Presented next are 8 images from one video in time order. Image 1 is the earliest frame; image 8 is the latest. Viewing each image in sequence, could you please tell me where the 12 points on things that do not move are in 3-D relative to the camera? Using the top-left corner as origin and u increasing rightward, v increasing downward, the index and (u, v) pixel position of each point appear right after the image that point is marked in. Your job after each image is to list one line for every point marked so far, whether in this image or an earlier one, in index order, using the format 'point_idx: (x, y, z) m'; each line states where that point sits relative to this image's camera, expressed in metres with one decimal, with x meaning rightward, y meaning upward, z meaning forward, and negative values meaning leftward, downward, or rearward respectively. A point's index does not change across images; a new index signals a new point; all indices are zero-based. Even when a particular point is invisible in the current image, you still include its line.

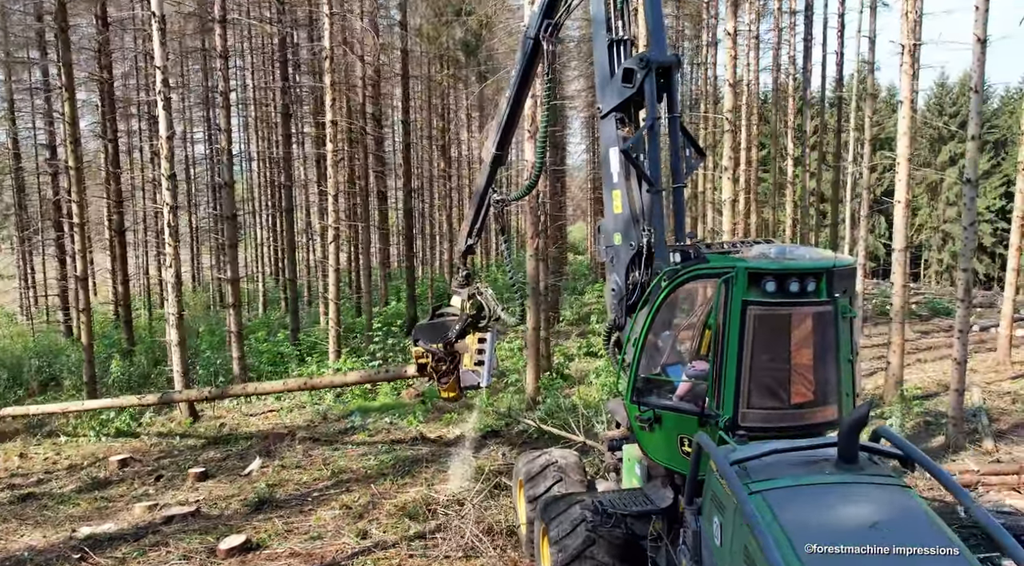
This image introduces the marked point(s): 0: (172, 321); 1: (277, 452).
0: (-6.0, -0.7, +14.2) m
1: (-3.5, -2.6, +12.1) m
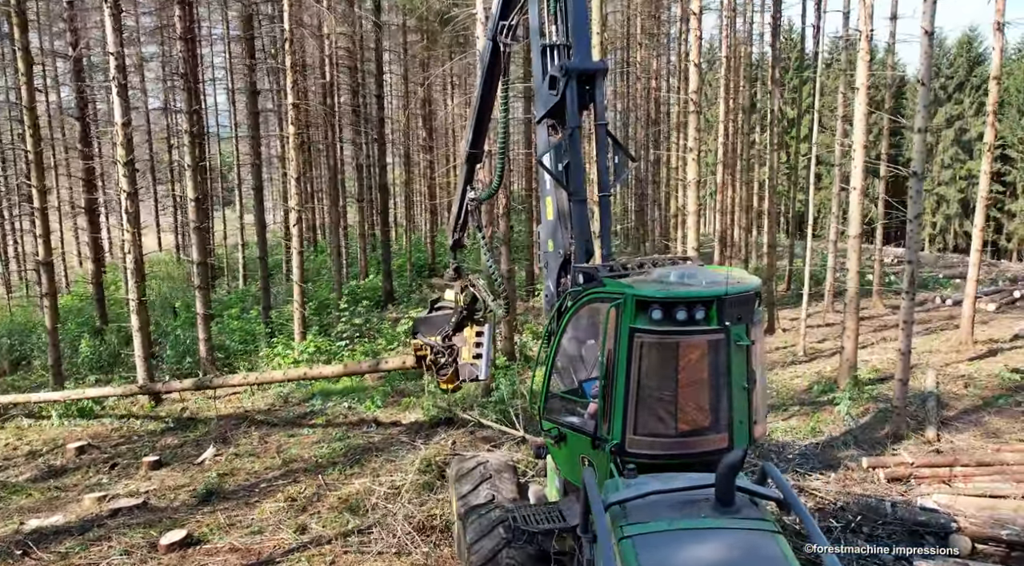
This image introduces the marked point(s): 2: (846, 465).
0: (-6.7, -0.4, +14.2) m
1: (-4.3, -2.4, +12.3) m
2: (+4.1, -2.2, +9.9) m
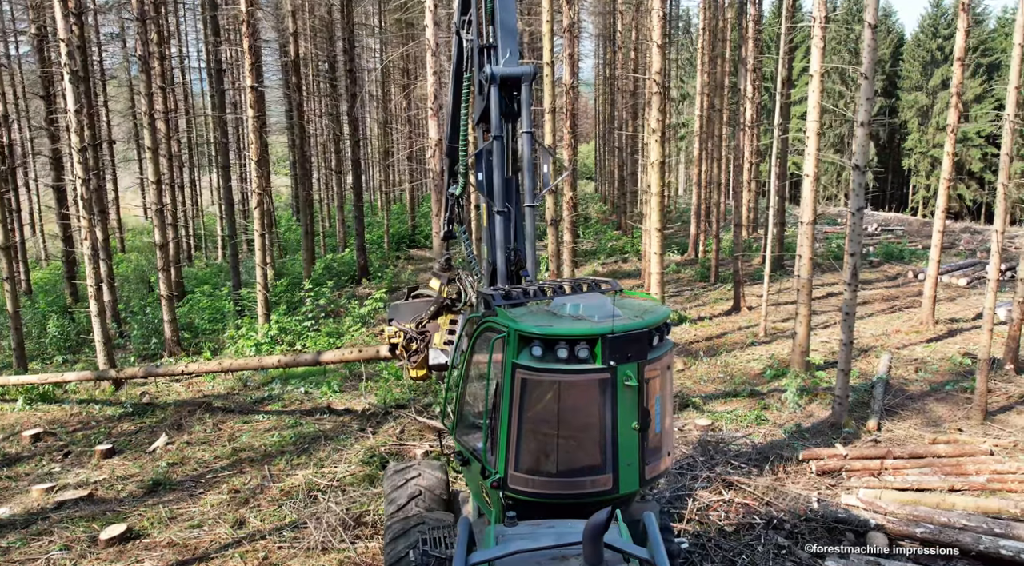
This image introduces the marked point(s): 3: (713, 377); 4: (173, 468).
0: (-7.4, -0.2, +14.2) m
1: (-5.0, -2.2, +12.4) m
2: (+3.3, -2.2, +10.0) m
3: (+3.4, -1.6, +13.6) m
4: (-4.6, -2.5, +11.0) m
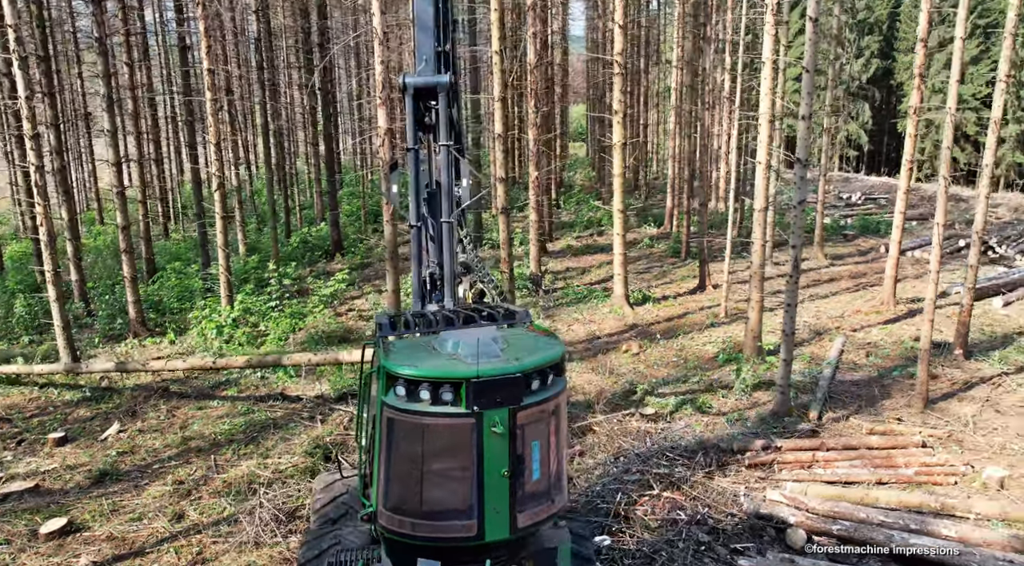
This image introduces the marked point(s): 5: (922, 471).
0: (-8.2, +0.1, +14.3) m
1: (-5.8, -2.0, +12.5) m
2: (+2.6, -2.1, +10.1) m
3: (+2.6, -1.3, +13.7) m
4: (-5.3, -2.4, +11.1) m
5: (+4.7, -2.2, +9.4) m
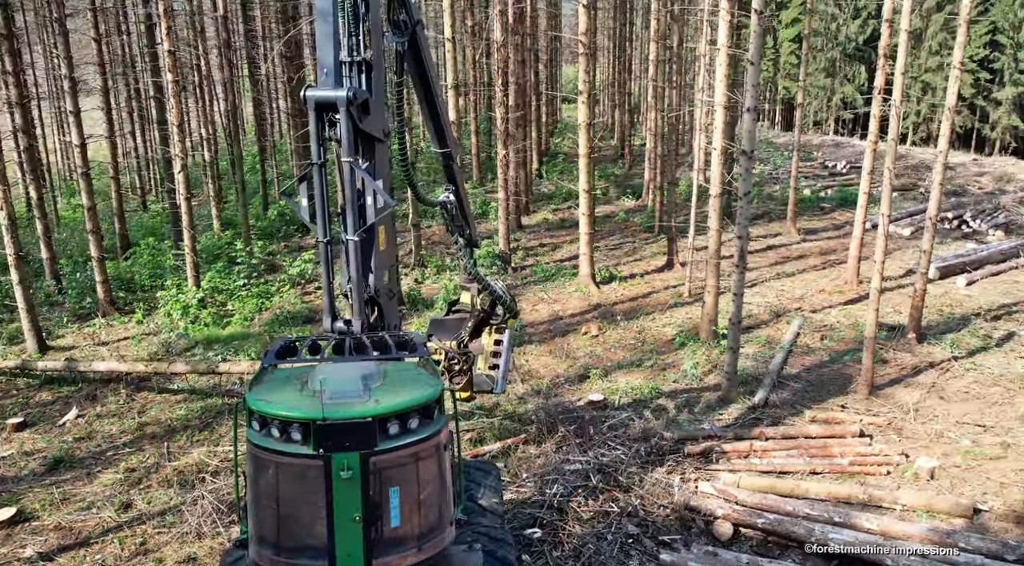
0: (-8.9, +0.4, +14.3) m
1: (-6.4, -1.8, +12.7) m
2: (+1.9, -2.0, +10.3) m
3: (+1.9, -1.0, +13.8) m
4: (-6.0, -2.2, +11.3) m
5: (+4.1, -2.1, +9.5) m
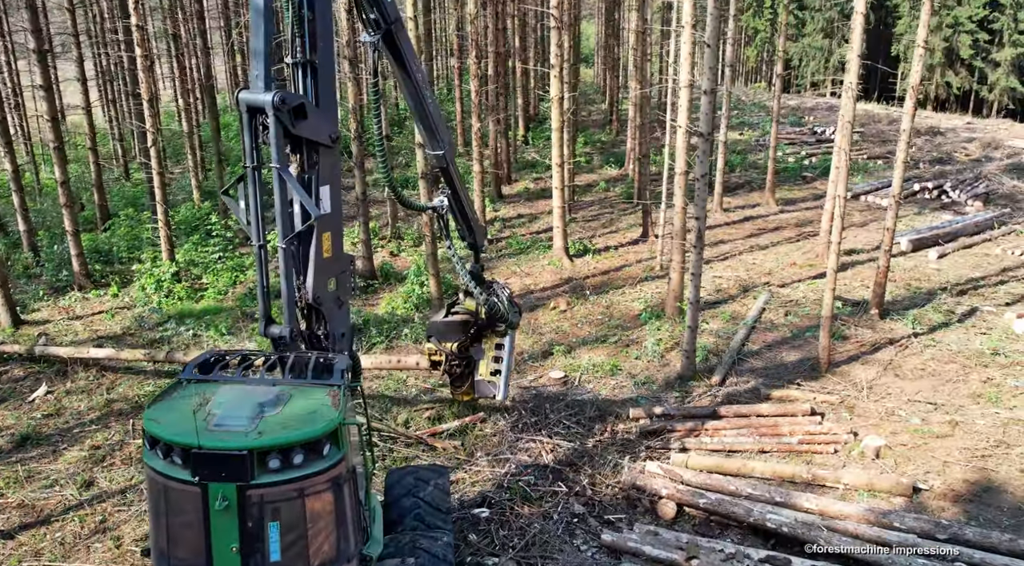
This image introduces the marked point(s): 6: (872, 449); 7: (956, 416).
0: (-9.4, +0.8, +14.4) m
1: (-7.0, -1.4, +12.8) m
2: (+1.3, -1.7, +10.5) m
3: (+1.4, -0.6, +13.9) m
4: (-6.6, -1.9, +11.4) m
5: (+3.5, -1.9, +9.7) m
6: (+4.2, -1.9, +9.5) m
7: (+5.7, -1.7, +10.3) m
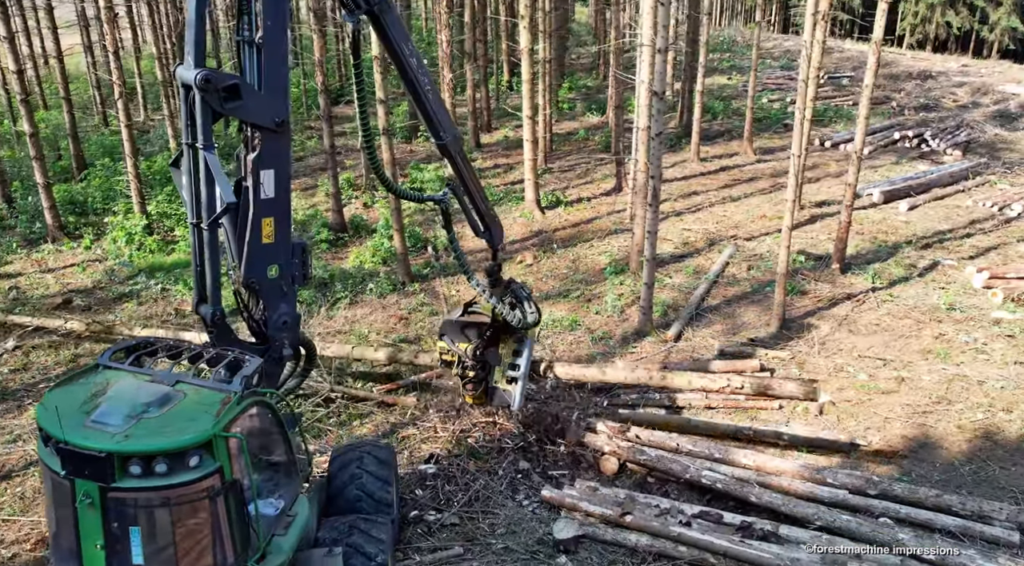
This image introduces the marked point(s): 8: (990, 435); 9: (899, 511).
0: (-10.0, +1.7, +14.3) m
1: (-7.6, -0.7, +13.0) m
2: (+0.7, -1.2, +10.6) m
3: (+0.8, +0.2, +14.0) m
4: (-7.2, -1.3, +11.6) m
5: (+2.9, -1.4, +9.9) m
6: (+3.6, -1.5, +9.7) m
7: (+5.1, -1.2, +10.5) m
8: (+5.4, -1.7, +9.2) m
9: (+3.7, -2.2, +7.8) m
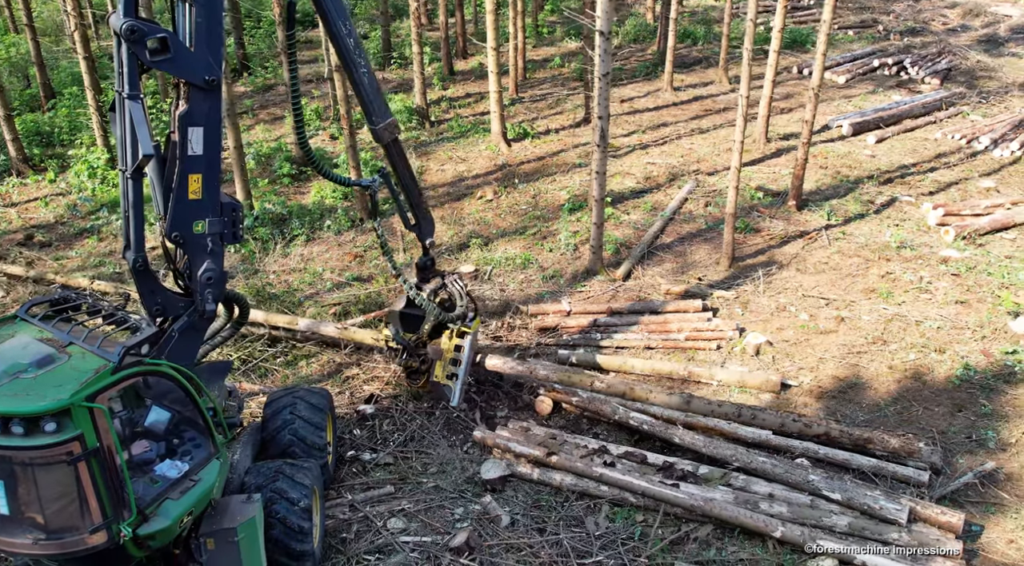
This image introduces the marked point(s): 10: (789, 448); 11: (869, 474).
0: (-10.7, +2.8, +14.2) m
1: (-8.3, +0.3, +13.1) m
2: (0.0, -0.4, +10.8) m
3: (+0.1, +1.3, +14.0) m
4: (-7.9, -0.4, +11.8) m
5: (+2.2, -0.7, +10.1) m
6: (+2.9, -0.8, +9.9) m
7: (+4.4, -0.4, +10.7) m
8: (+4.7, -1.1, +9.4) m
9: (+3.0, -1.7, +8.1) m
10: (+2.8, -1.7, +8.2) m
11: (+3.5, -1.9, +7.9) m
